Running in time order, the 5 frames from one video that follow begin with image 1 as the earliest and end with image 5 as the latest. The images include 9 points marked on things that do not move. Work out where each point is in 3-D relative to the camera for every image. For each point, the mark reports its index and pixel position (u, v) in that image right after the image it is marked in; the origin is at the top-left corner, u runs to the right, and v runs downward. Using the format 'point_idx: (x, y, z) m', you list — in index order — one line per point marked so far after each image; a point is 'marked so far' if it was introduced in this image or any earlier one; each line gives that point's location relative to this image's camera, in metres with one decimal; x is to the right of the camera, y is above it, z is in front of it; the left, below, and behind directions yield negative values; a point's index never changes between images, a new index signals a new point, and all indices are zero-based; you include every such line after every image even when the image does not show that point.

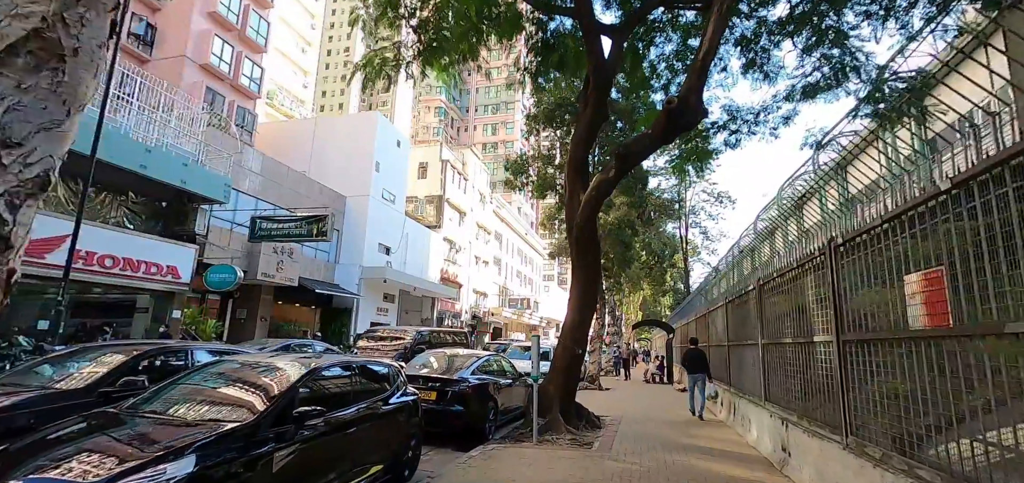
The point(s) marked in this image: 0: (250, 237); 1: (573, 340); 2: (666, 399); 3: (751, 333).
0: (-8.1, +0.2, +15.5) m
1: (+1.0, -1.7, +8.7) m
2: (+4.3, -4.6, +14.6) m
3: (+4.2, -1.7, +9.1) m
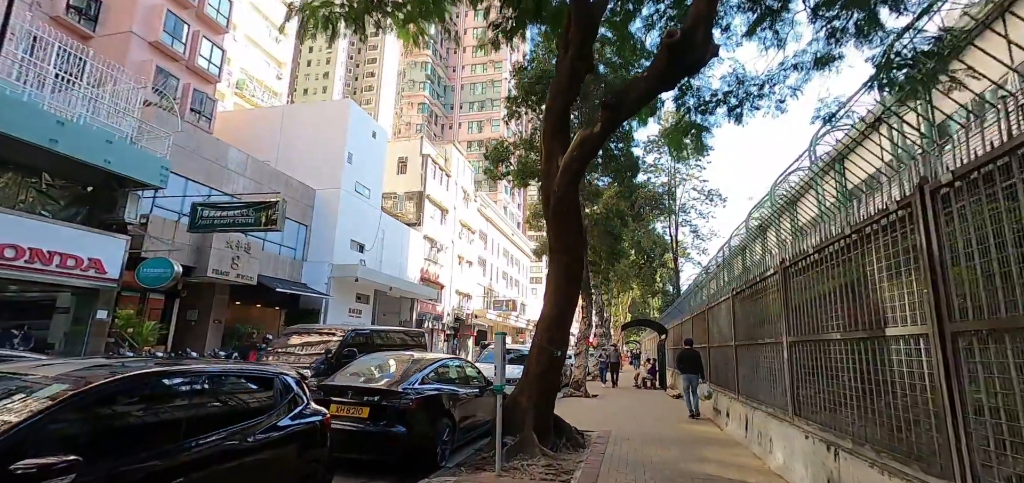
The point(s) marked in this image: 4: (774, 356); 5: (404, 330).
0: (-8.7, +0.4, +13.6) m
1: (+0.5, -1.4, +7.1) m
2: (+3.7, -4.3, +13.0) m
3: (+3.7, -1.3, +7.5) m
4: (+3.6, -1.6, +7.2) m
5: (-2.2, -1.8, +10.4) m
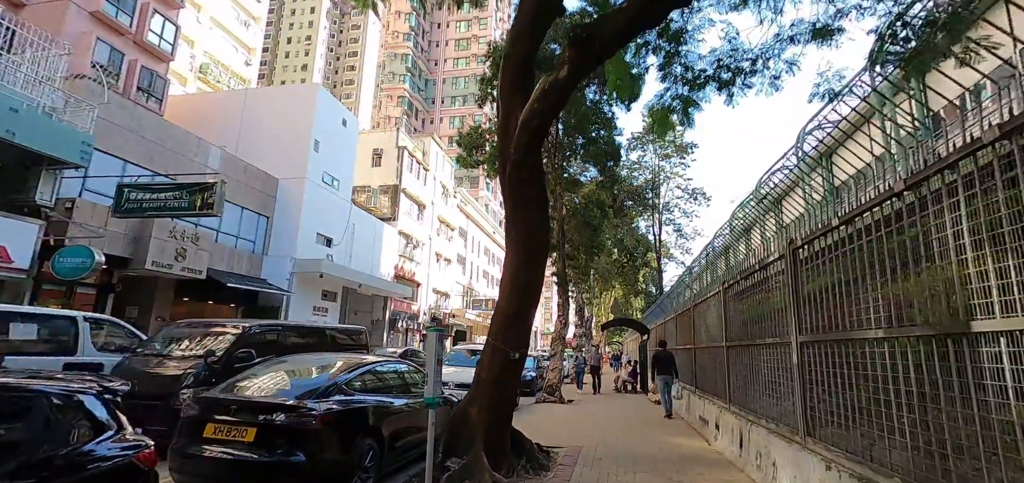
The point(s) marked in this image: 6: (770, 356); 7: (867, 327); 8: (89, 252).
0: (-9.5, +0.8, +12.1) m
1: (-0.1, -1.1, +5.8) m
2: (+2.9, -4.1, +11.8) m
3: (+3.1, -1.1, +6.3) m
4: (+3.0, -1.4, +6.0) m
5: (-2.9, -1.6, +9.0) m
6: (+3.0, -1.4, +6.0) m
7: (+2.8, -0.6, +3.8) m
8: (-9.8, -0.3, +11.8) m
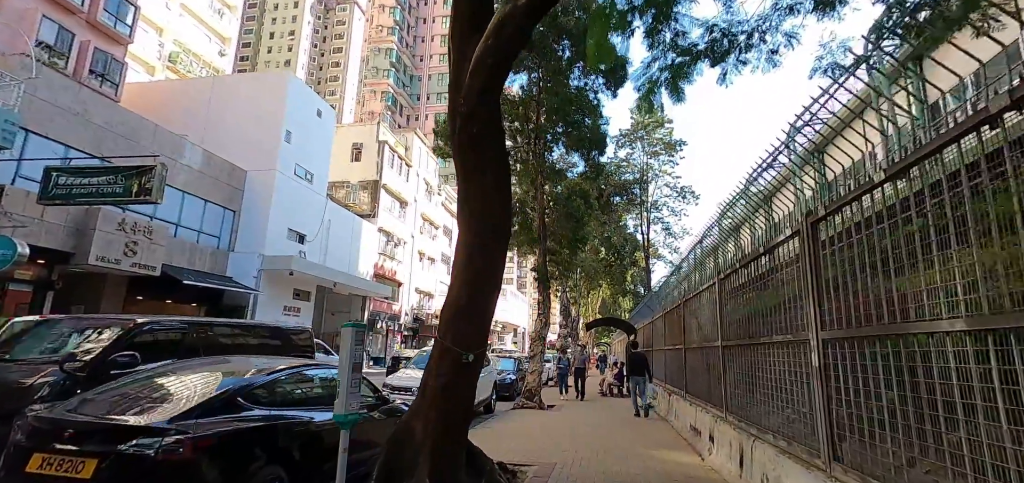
0: (-10.1, +1.0, +10.8) m
1: (-0.5, -0.9, +4.7) m
2: (+2.3, -3.9, +10.8) m
3: (+2.7, -0.9, +5.3) m
4: (+2.6, -1.2, +5.0) m
5: (-3.4, -1.3, +7.9) m
6: (+2.6, -1.1, +5.0) m
7: (+2.4, -0.4, +2.8) m
8: (-10.4, 0.0, +10.5) m
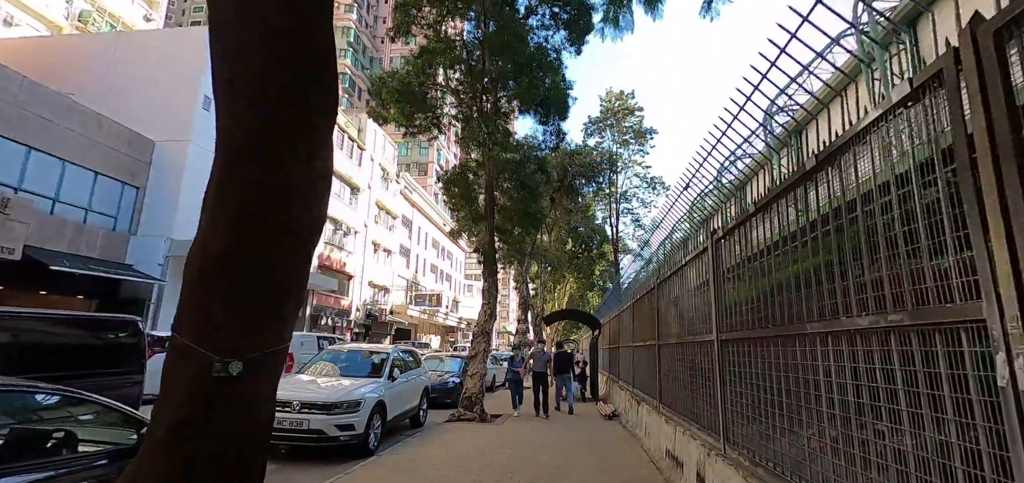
0: (-11.2, +1.6, +7.8) m
1: (-1.4, -0.4, +2.3) m
2: (+1.1, -3.3, +8.5) m
3: (+1.8, -0.4, +3.1) m
4: (+1.7, -0.7, +2.7) m
5: (-4.4, -0.8, +5.3) m
6: (+1.7, -0.6, +2.7) m
7: (+1.6, +0.1, +0.5) m
8: (-11.5, +0.6, +7.5) m
